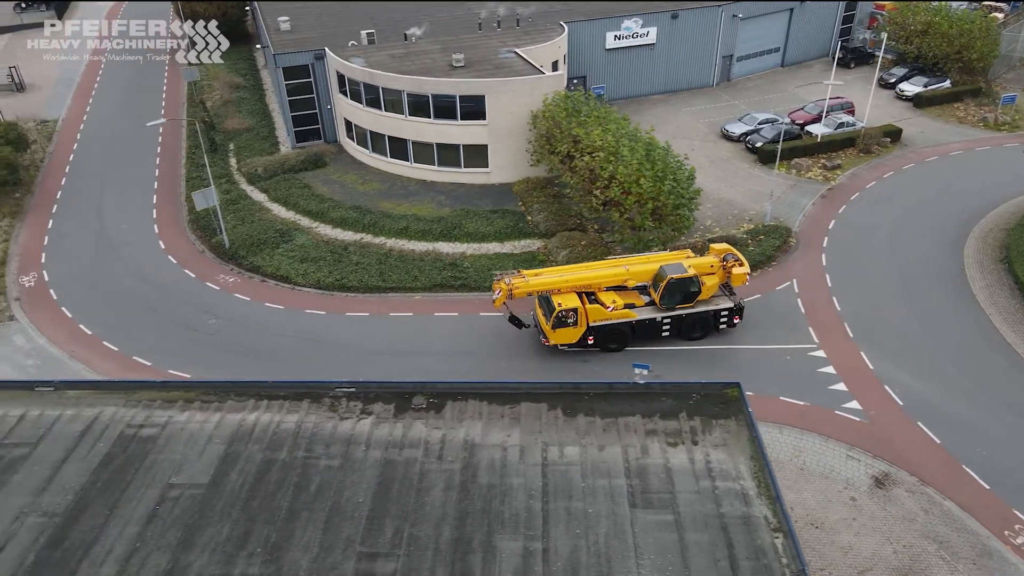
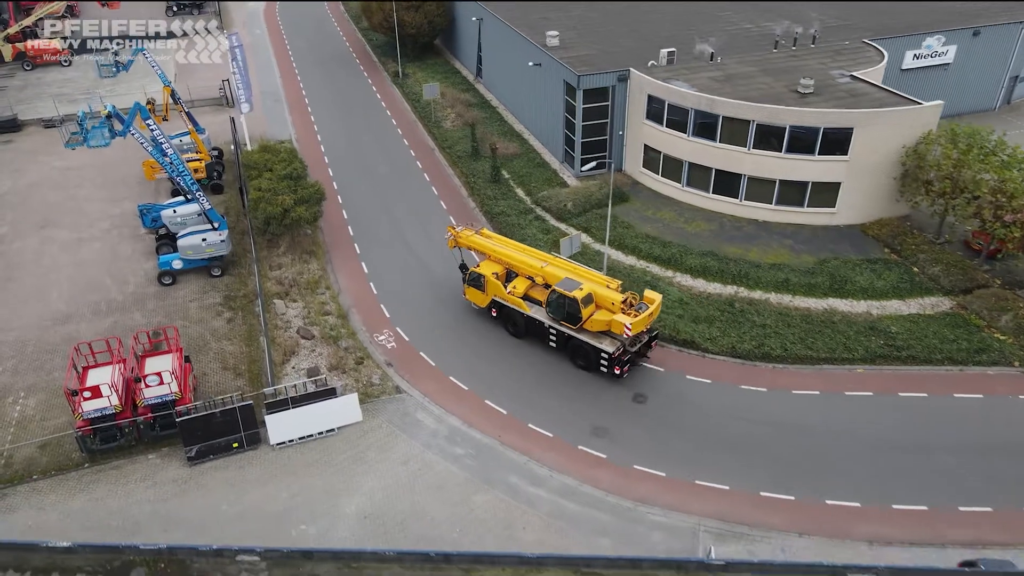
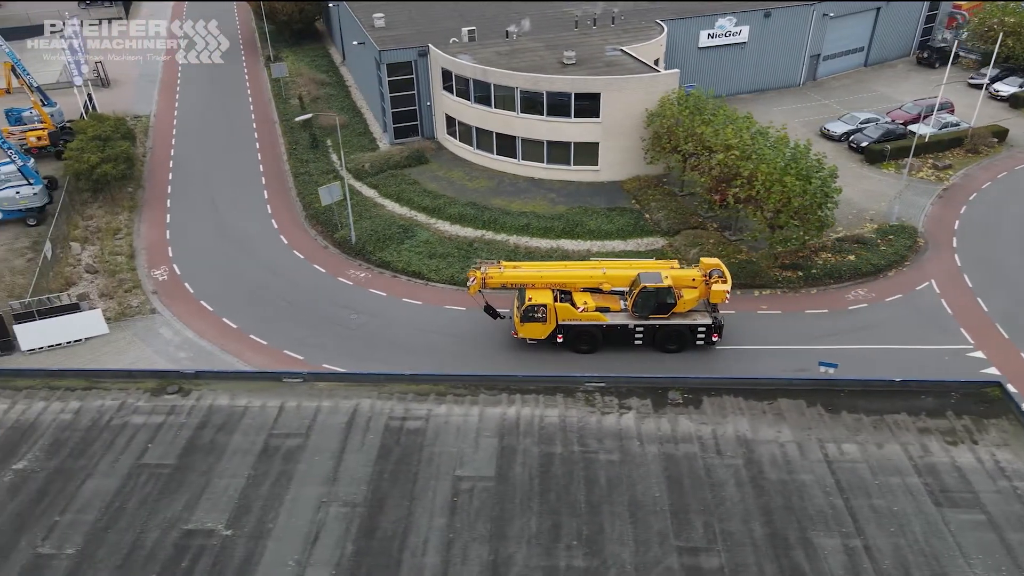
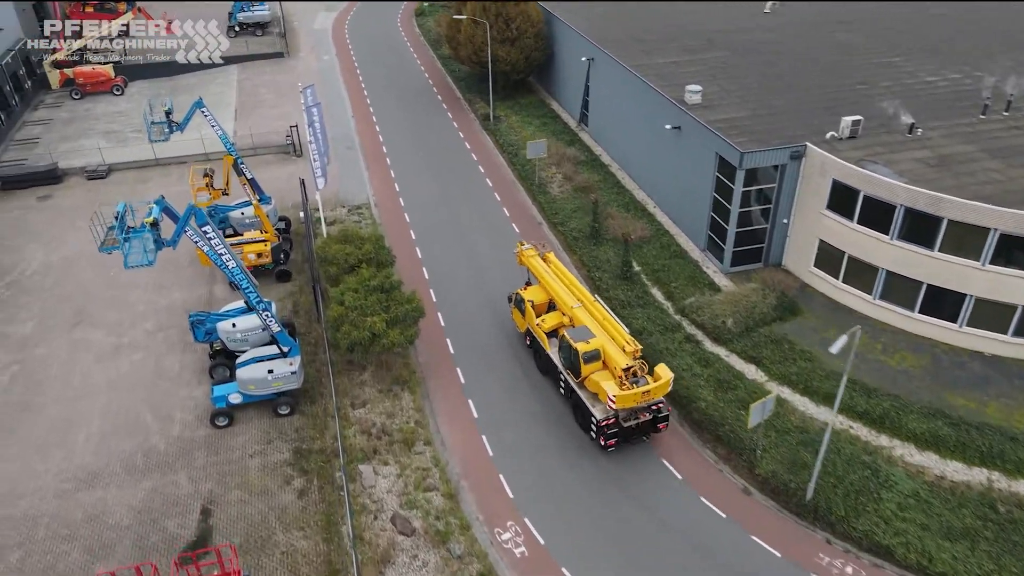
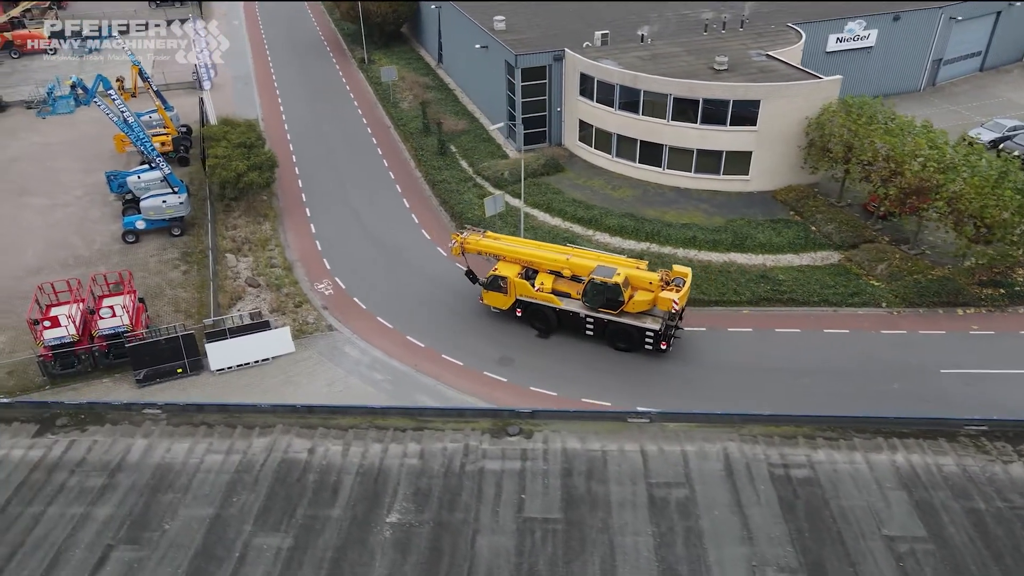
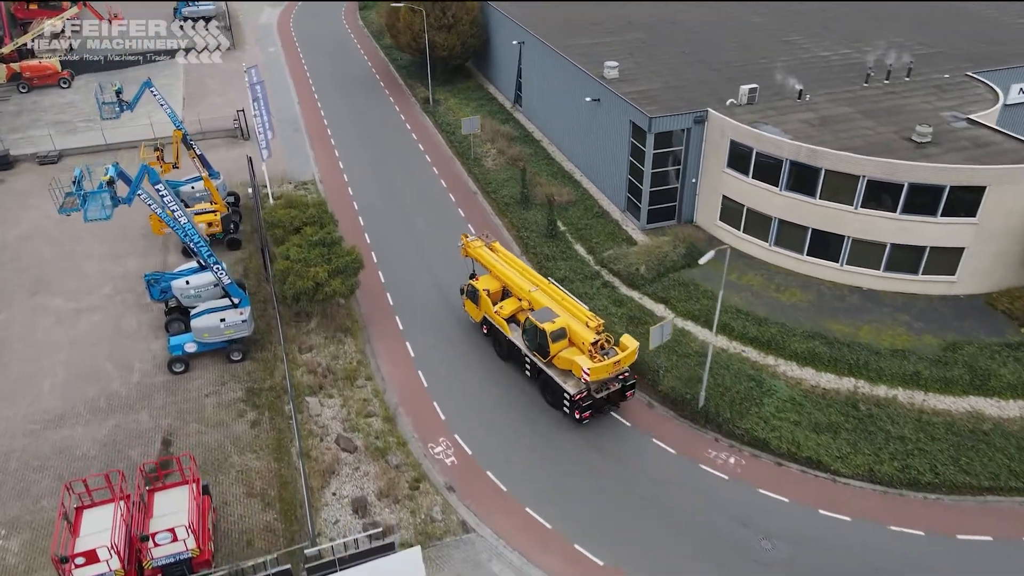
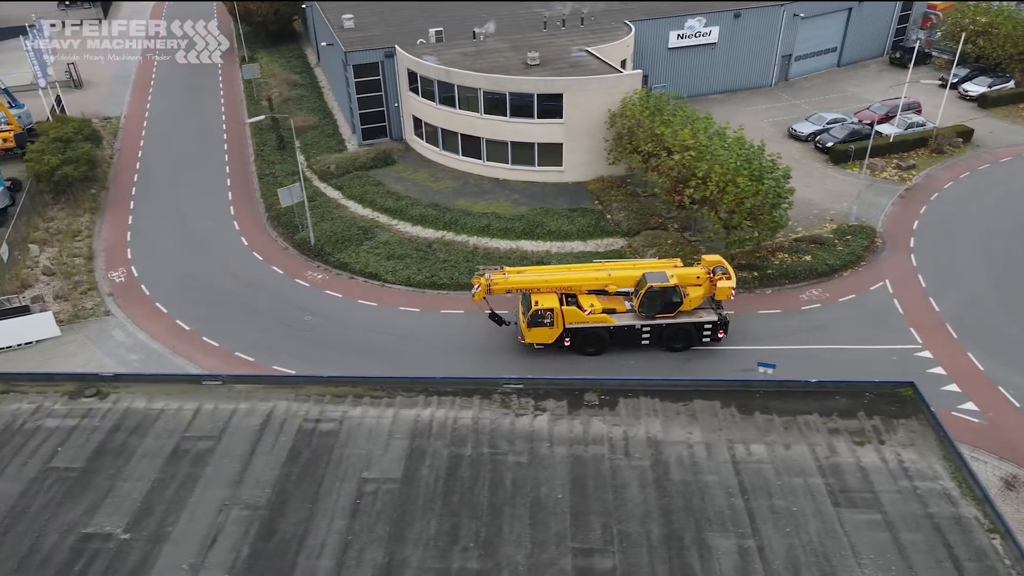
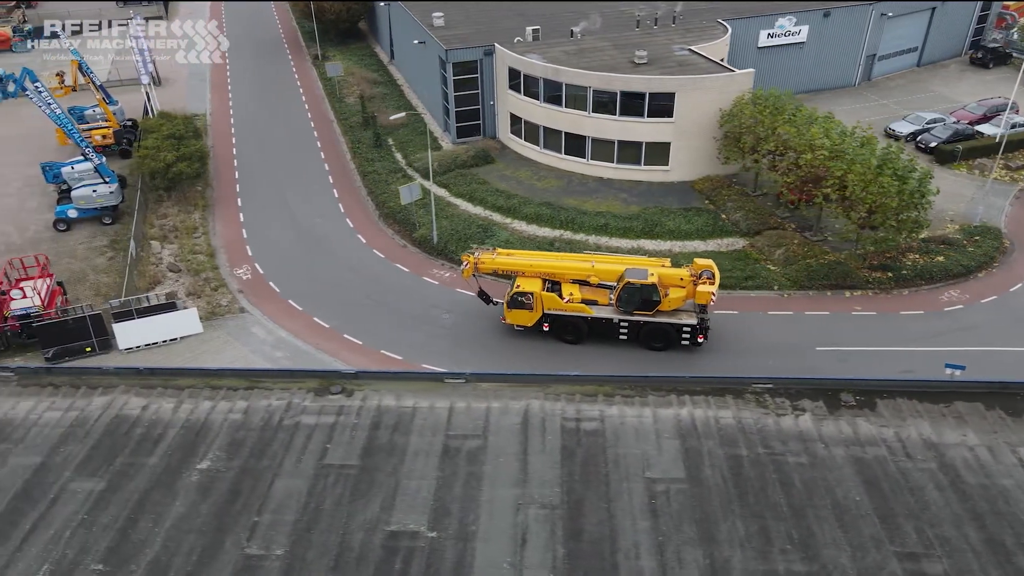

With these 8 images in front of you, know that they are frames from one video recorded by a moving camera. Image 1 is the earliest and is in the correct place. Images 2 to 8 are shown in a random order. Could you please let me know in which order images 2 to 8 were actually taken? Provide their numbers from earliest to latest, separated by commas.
7, 3, 8, 5, 2, 6, 4
